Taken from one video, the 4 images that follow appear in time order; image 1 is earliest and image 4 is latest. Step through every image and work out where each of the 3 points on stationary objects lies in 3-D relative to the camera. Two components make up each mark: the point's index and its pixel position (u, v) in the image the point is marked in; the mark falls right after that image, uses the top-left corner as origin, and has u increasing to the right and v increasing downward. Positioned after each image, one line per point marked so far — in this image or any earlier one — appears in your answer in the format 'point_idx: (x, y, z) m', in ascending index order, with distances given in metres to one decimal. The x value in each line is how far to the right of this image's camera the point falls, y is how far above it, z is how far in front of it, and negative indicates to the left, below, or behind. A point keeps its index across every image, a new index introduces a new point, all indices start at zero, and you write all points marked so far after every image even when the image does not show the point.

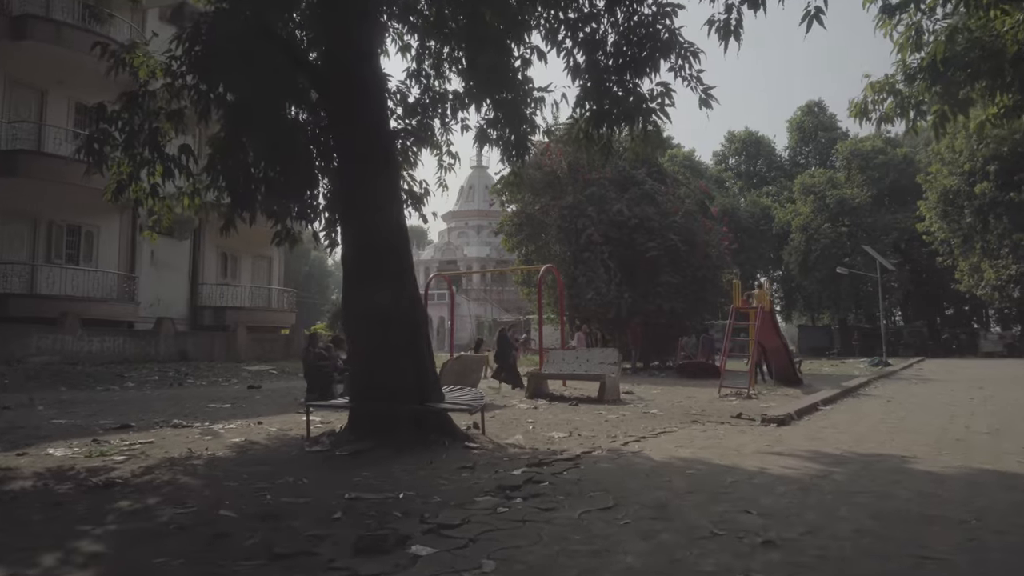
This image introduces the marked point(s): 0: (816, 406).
0: (+4.1, -1.6, +10.4) m
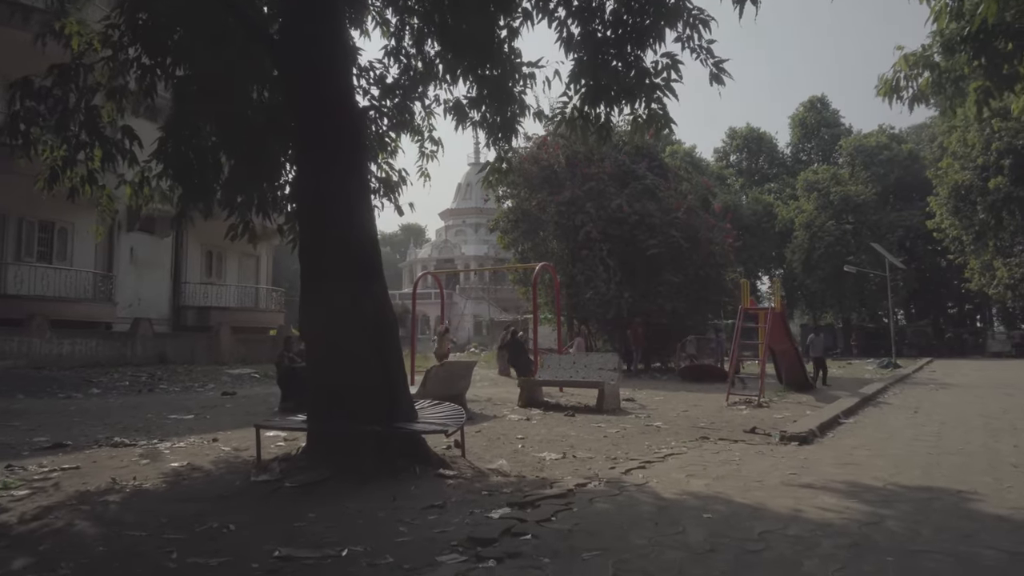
0: (+4.0, -1.6, +9.4) m
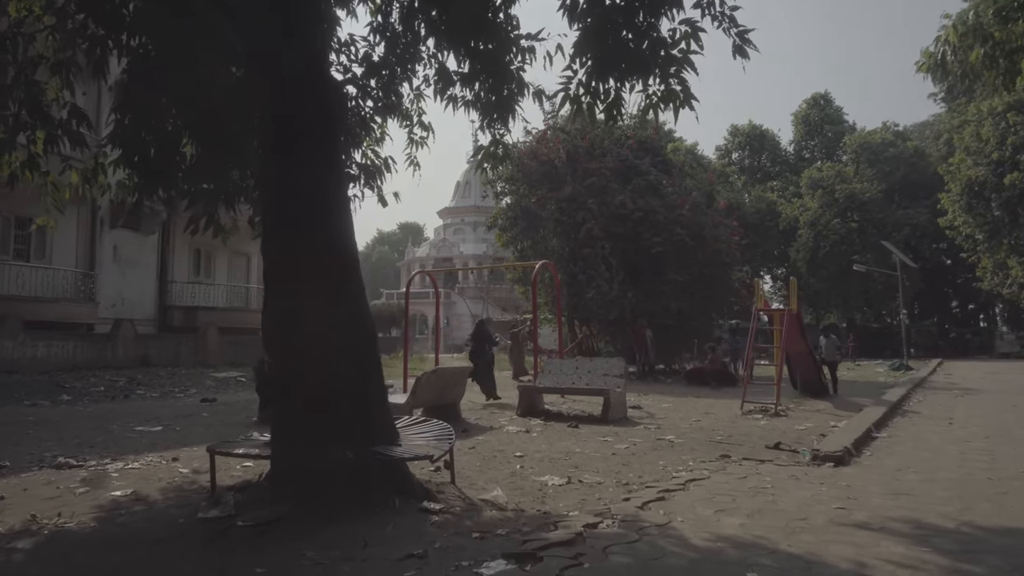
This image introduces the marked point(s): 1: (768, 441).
0: (+4.0, -1.6, +8.5) m
1: (+2.8, -1.7, +8.5) m
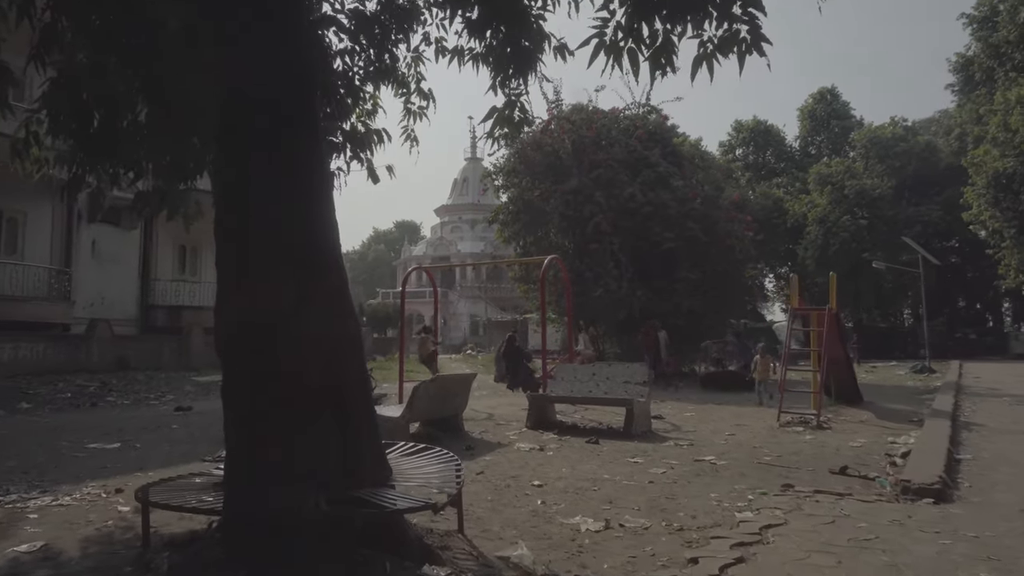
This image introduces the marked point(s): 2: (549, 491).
0: (+4.1, -1.6, +7.2) m
1: (+3.0, -1.7, +7.2) m
2: (+0.3, -1.6, +6.1) m
